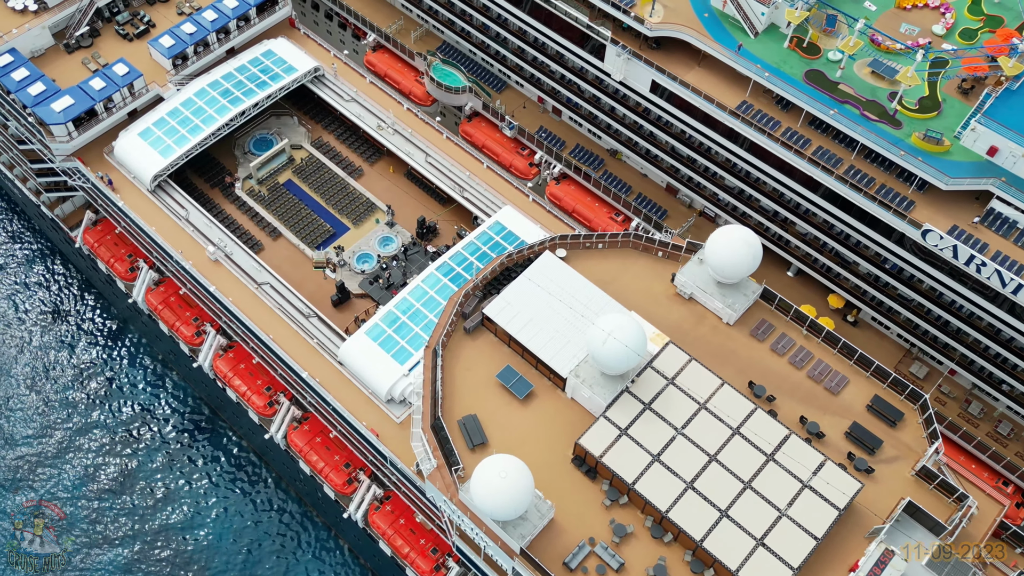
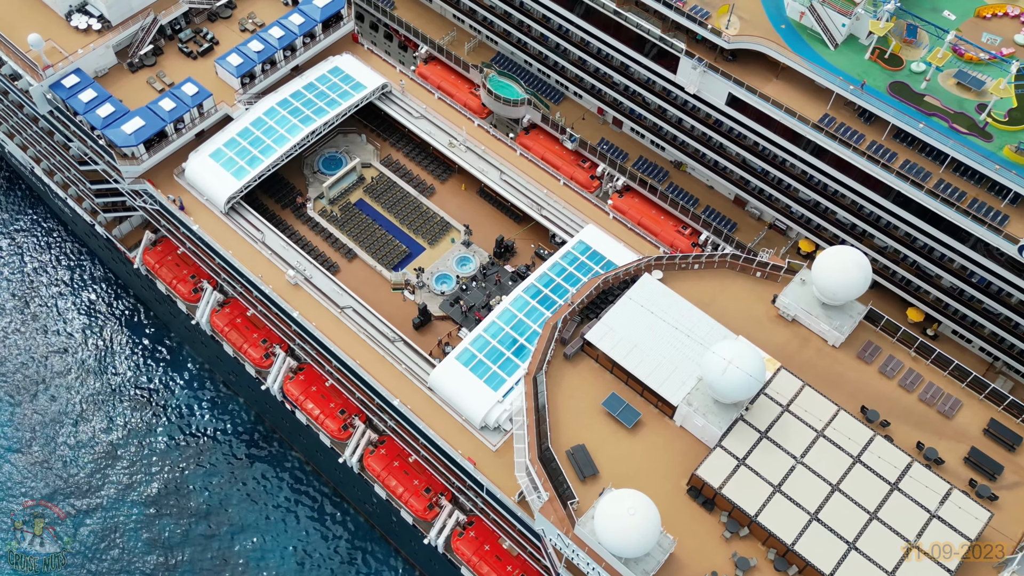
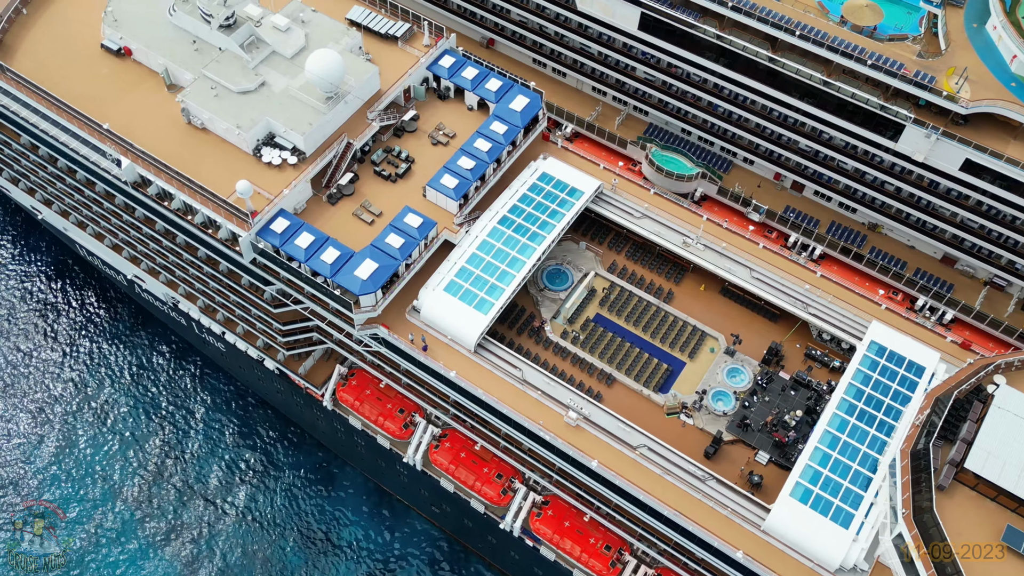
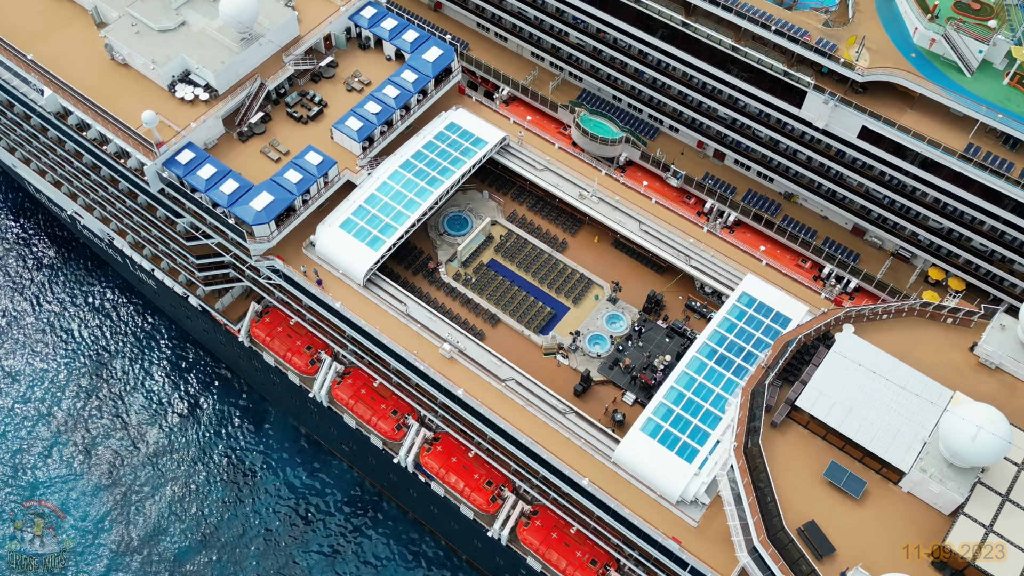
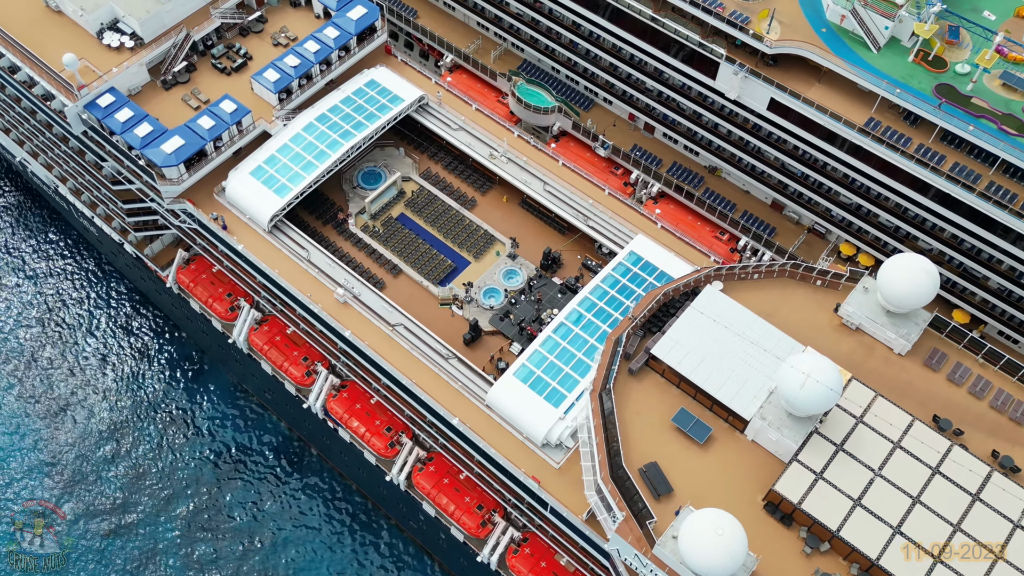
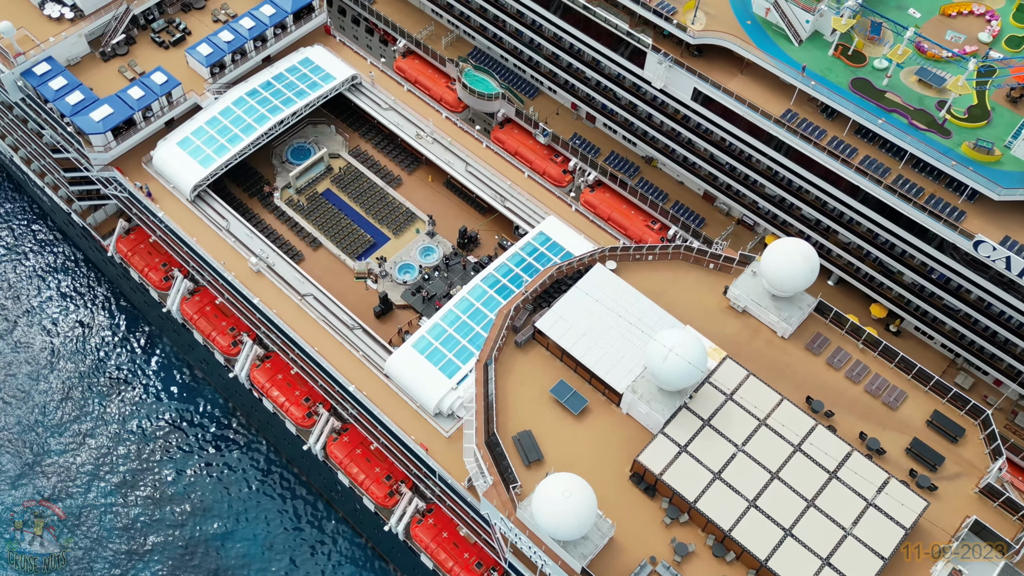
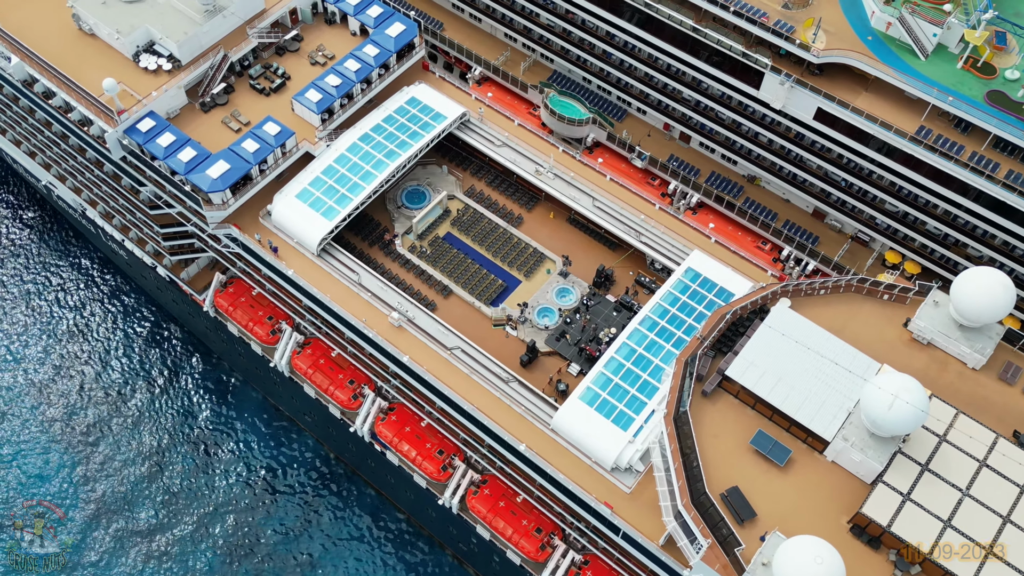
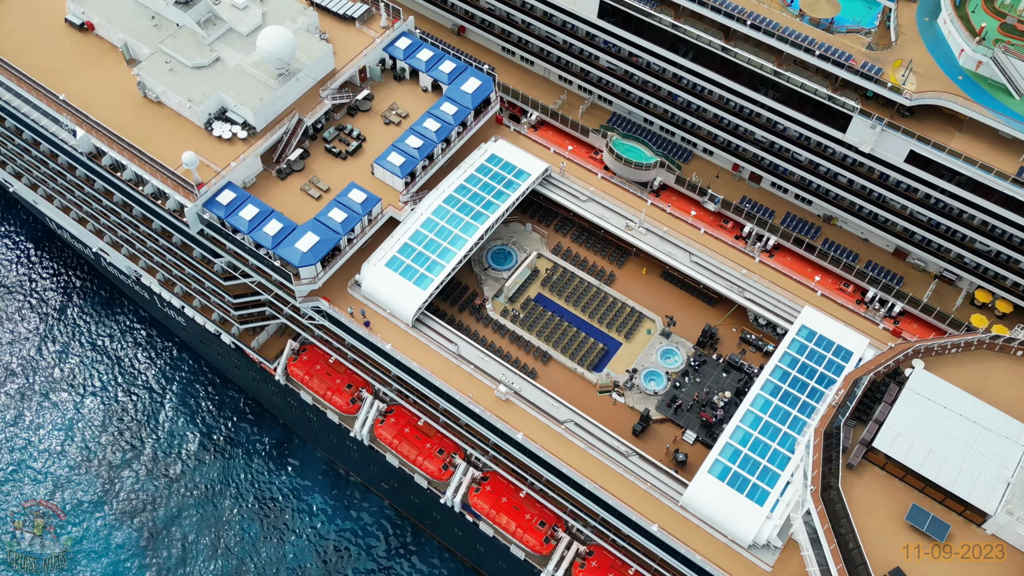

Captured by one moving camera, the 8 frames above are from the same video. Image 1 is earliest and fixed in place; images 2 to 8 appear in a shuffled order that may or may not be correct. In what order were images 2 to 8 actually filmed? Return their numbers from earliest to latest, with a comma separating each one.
6, 2, 5, 7, 4, 8, 3
